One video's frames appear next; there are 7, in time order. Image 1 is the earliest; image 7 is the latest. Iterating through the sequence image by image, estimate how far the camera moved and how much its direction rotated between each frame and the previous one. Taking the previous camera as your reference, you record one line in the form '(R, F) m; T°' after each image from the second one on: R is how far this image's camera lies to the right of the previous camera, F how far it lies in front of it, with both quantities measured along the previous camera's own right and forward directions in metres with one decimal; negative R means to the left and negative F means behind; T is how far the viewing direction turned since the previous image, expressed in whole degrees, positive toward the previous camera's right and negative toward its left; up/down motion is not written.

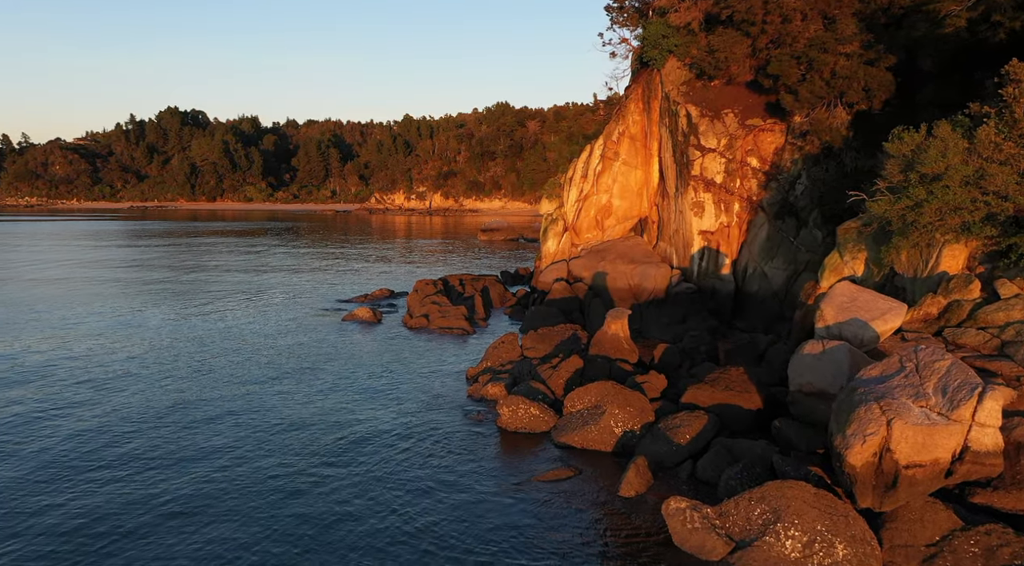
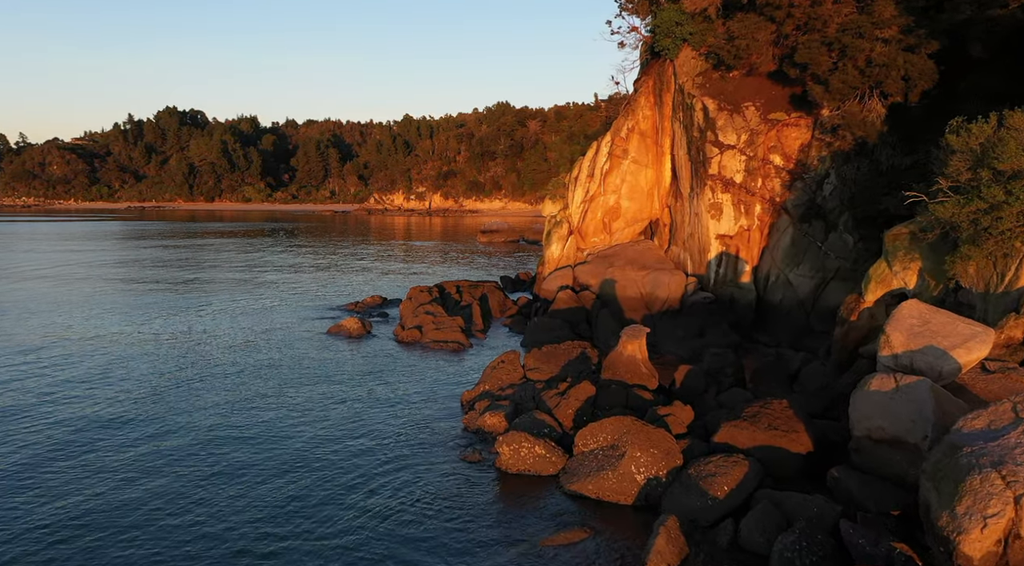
(0.0, +2.9) m; 0°
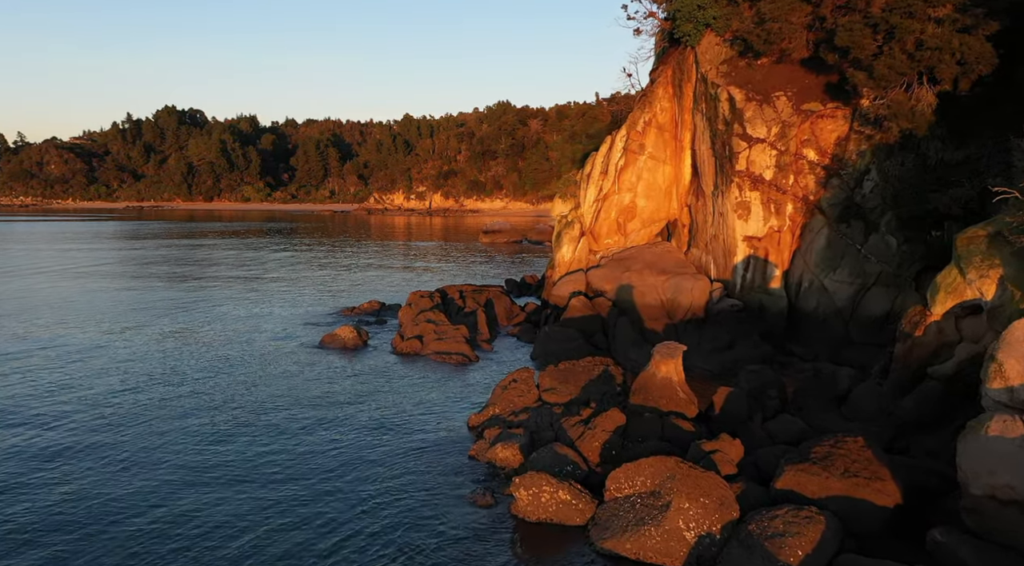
(-0.3, +2.7) m; 0°
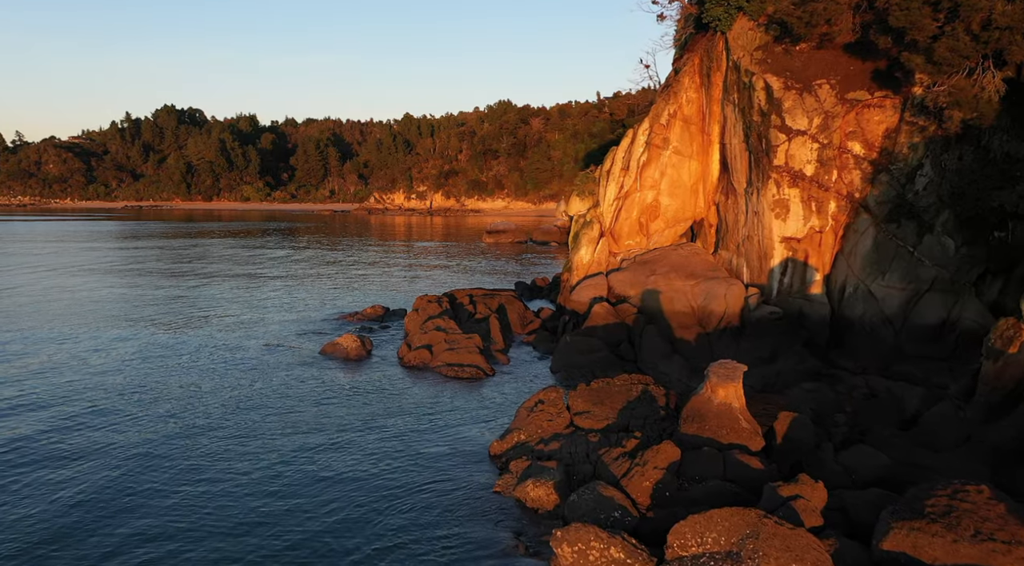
(-0.6, +2.4) m; 0°
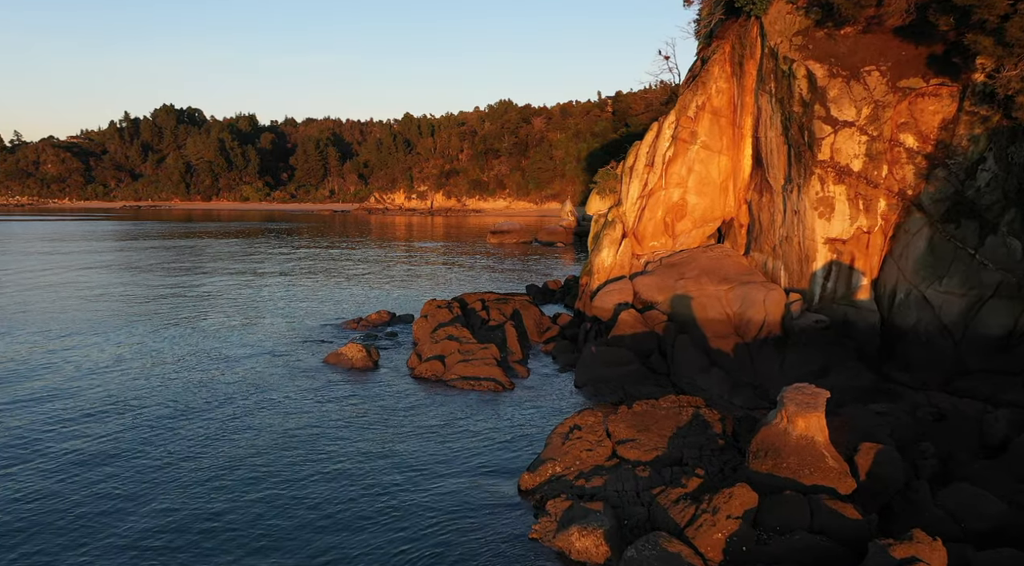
(-0.6, +2.3) m; 0°
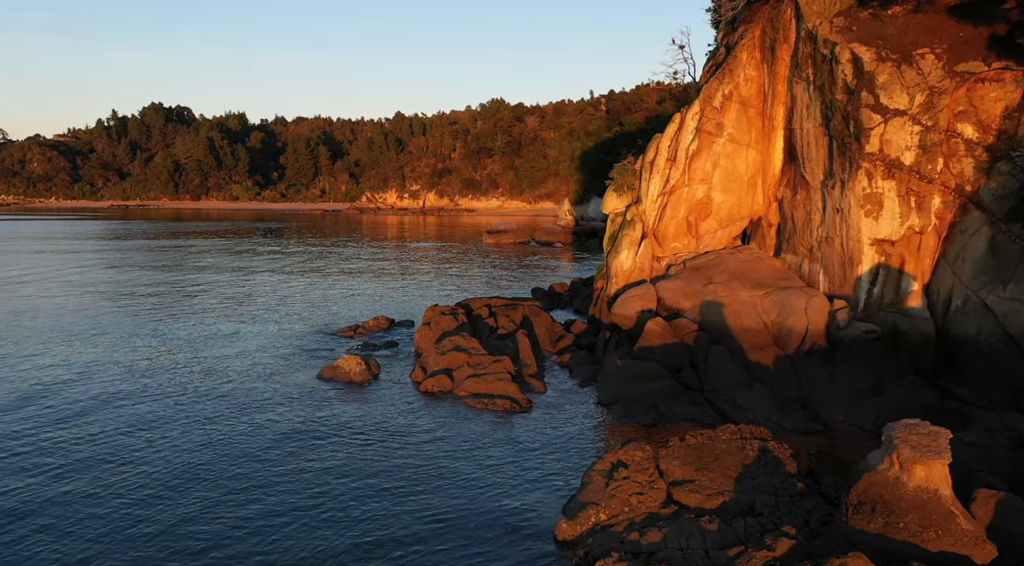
(-0.7, +2.5) m; +1°
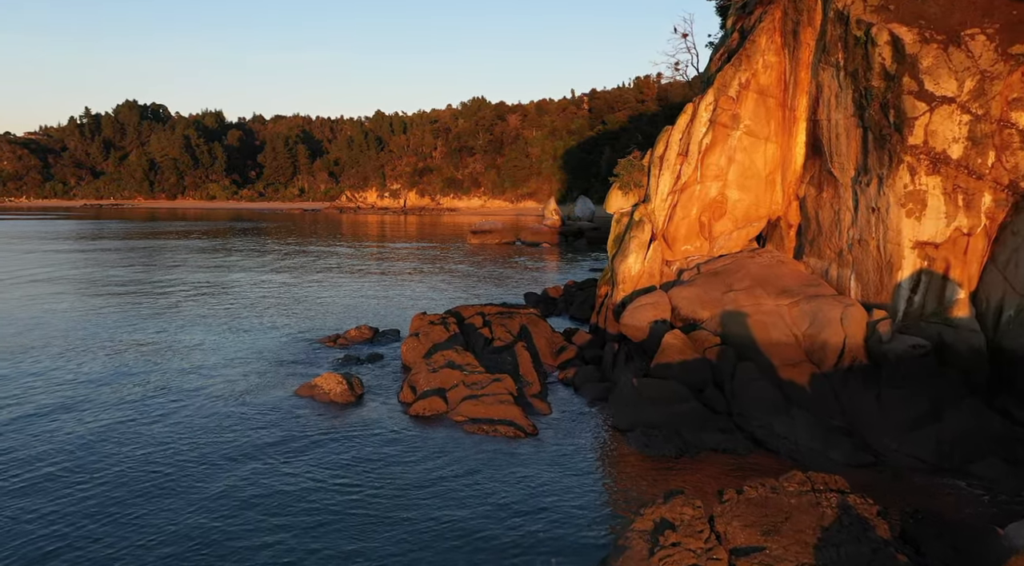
(-0.5, +2.6) m; +1°
